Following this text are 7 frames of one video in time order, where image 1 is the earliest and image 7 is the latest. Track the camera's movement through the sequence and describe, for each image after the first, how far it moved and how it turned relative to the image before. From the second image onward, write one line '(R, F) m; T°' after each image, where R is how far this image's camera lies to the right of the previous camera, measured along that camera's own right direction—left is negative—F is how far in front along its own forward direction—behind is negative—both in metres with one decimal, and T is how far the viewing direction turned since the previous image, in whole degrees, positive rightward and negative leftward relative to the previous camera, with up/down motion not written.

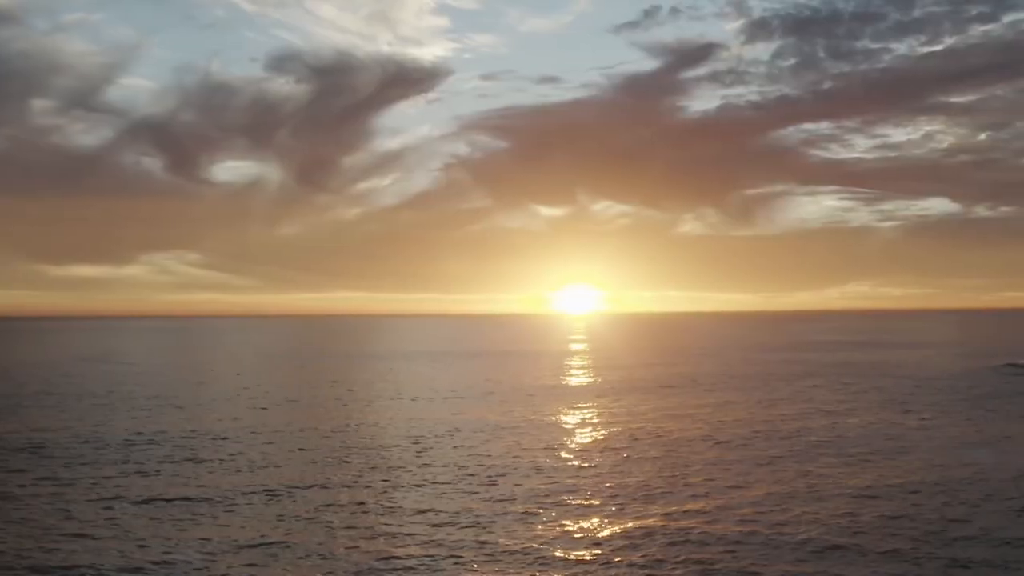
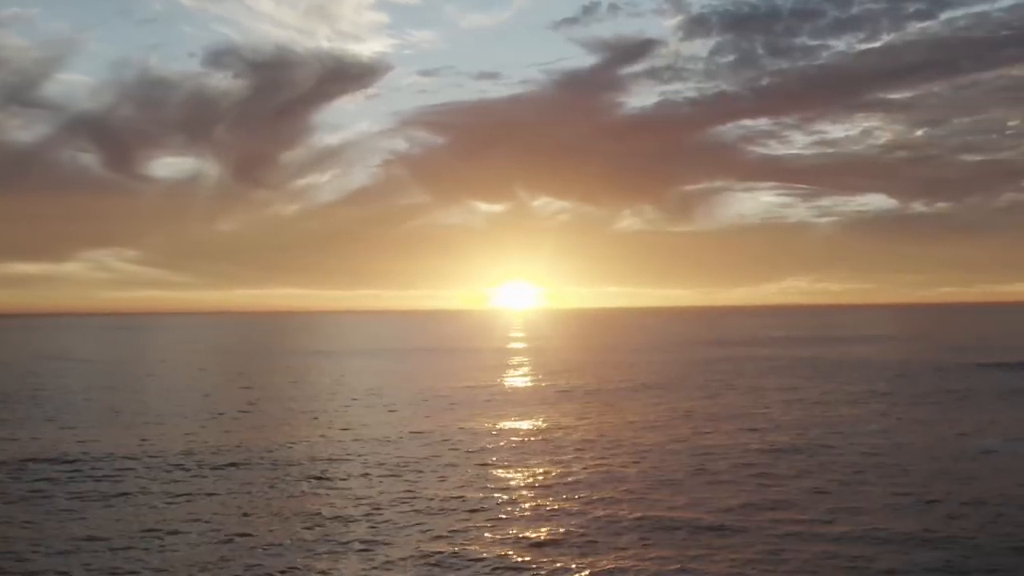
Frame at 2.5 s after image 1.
(-0.4, +2.7) m; +4°
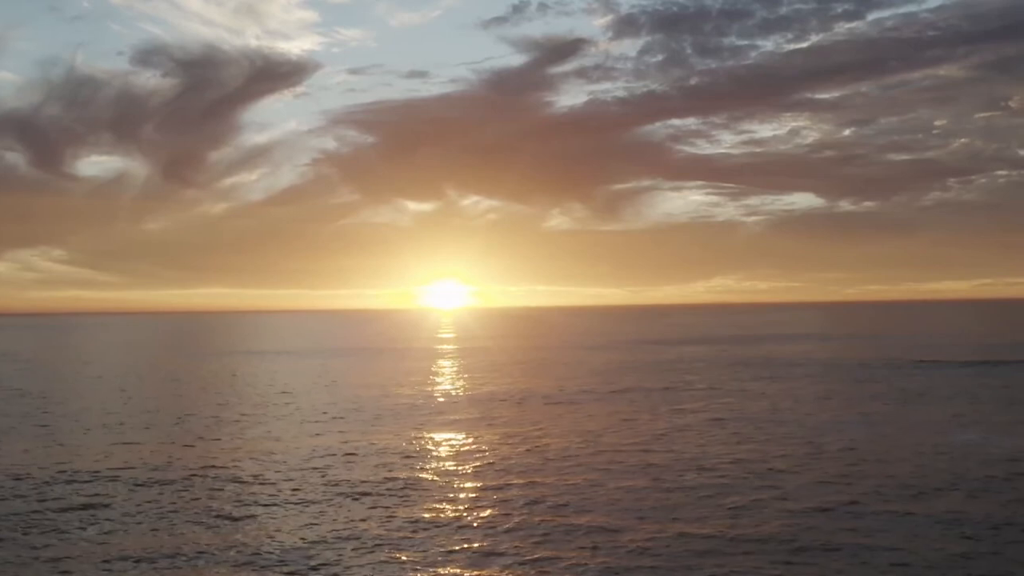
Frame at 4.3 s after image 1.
(-0.2, +3.6) m; +5°
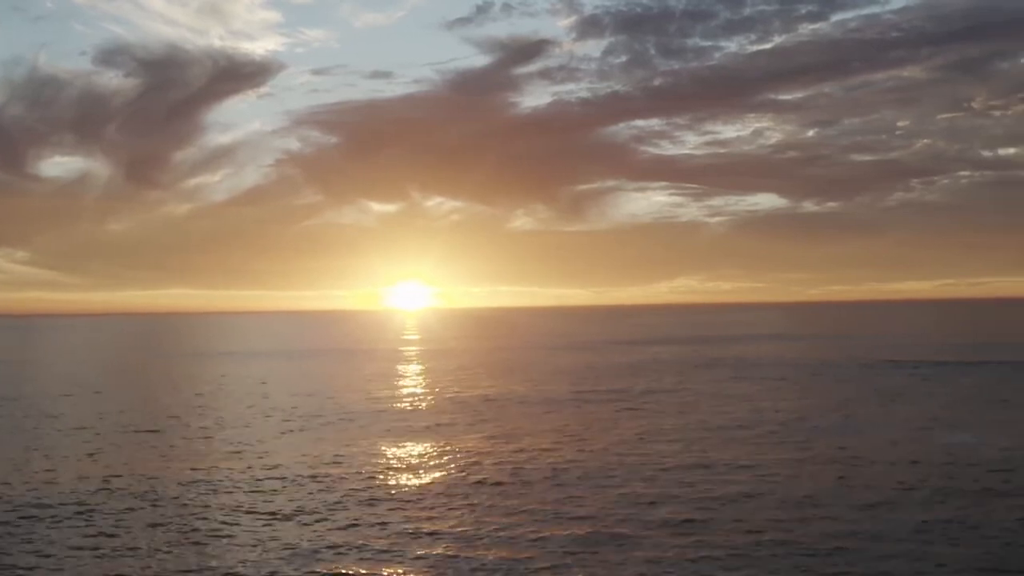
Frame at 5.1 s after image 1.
(-0.1, +1.6) m; +2°
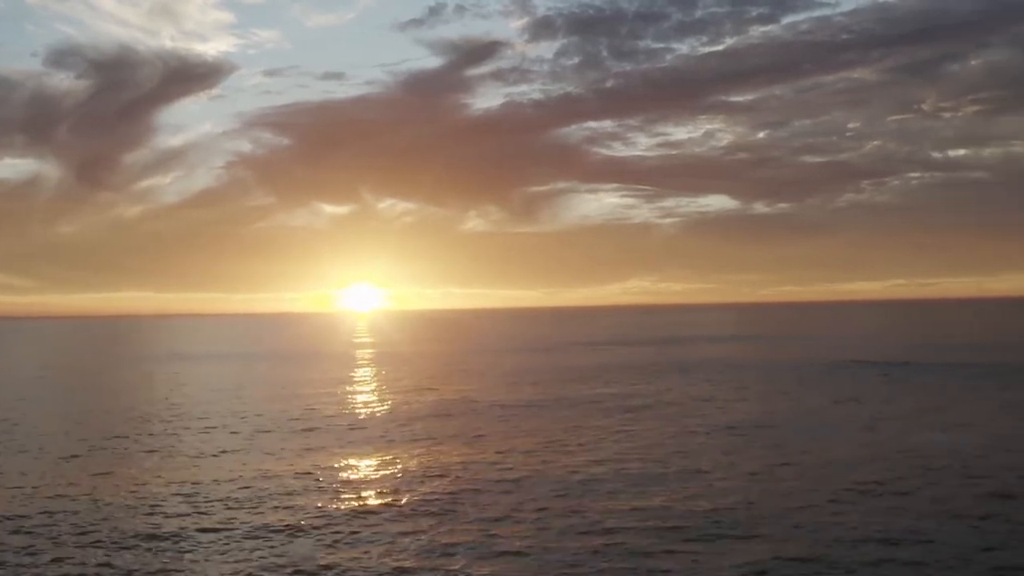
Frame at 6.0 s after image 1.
(-0.1, +1.8) m; +3°
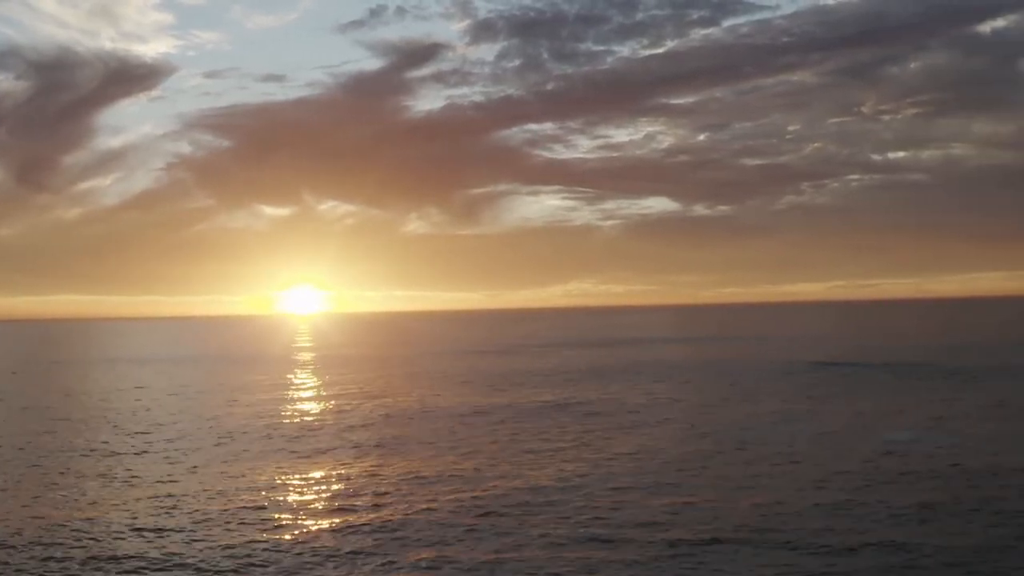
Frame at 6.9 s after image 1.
(-0.2, +1.9) m; +4°
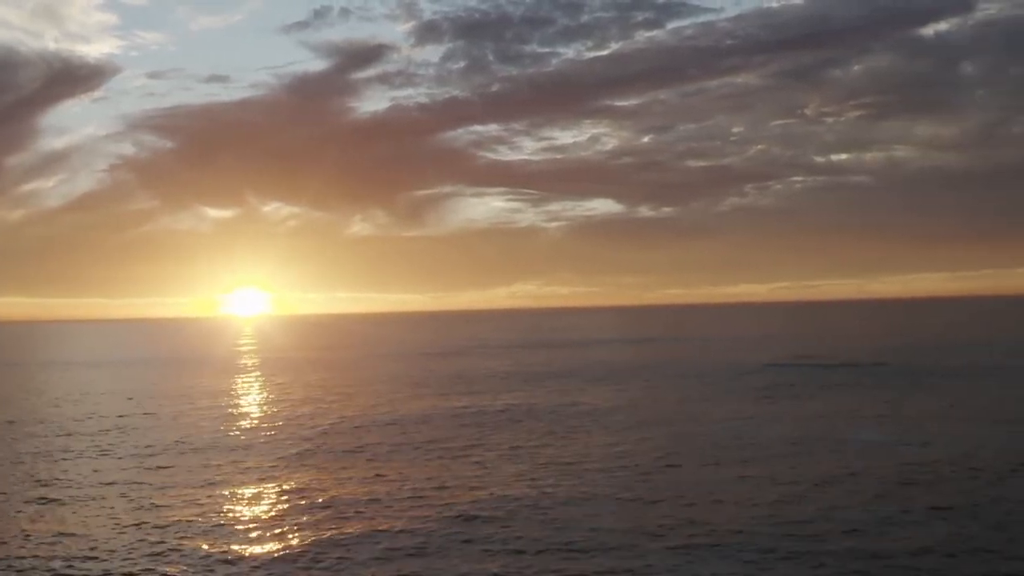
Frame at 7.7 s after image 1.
(0.0, +1.6) m; +4°
